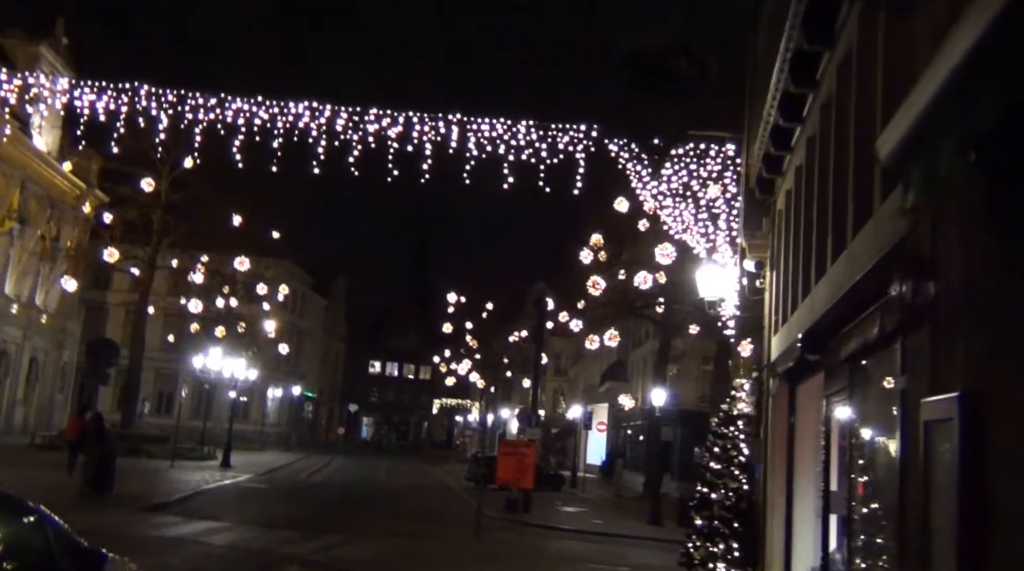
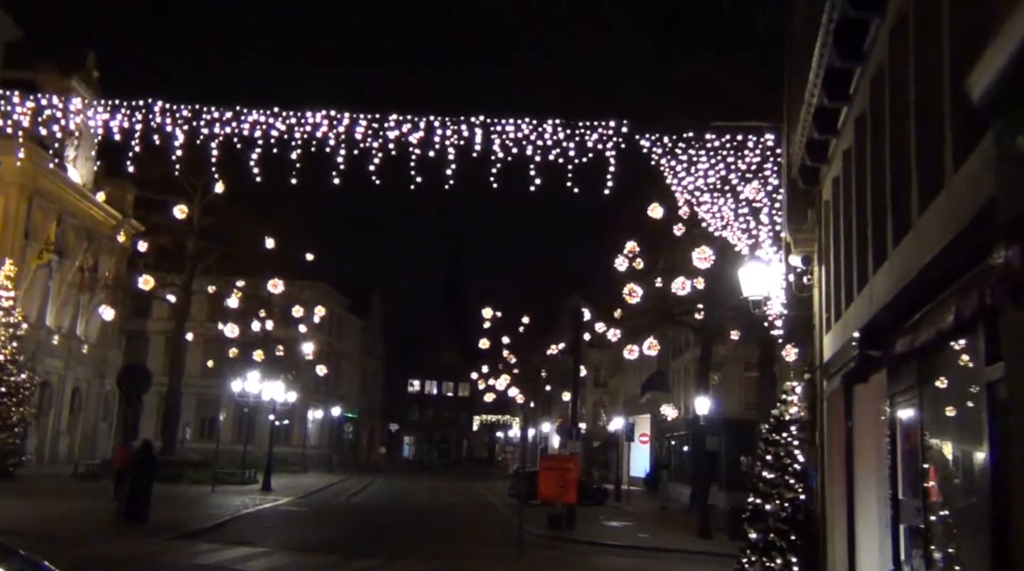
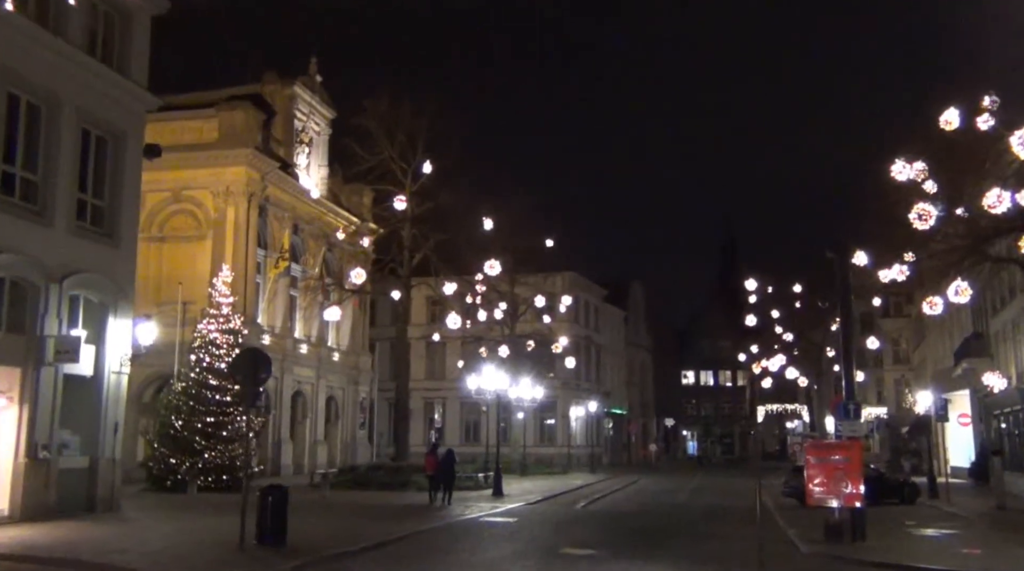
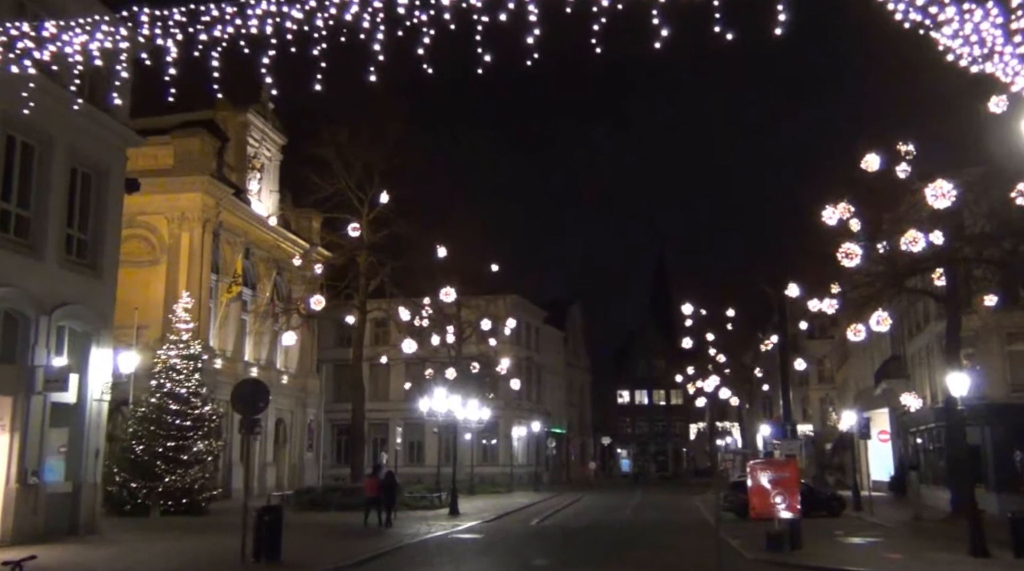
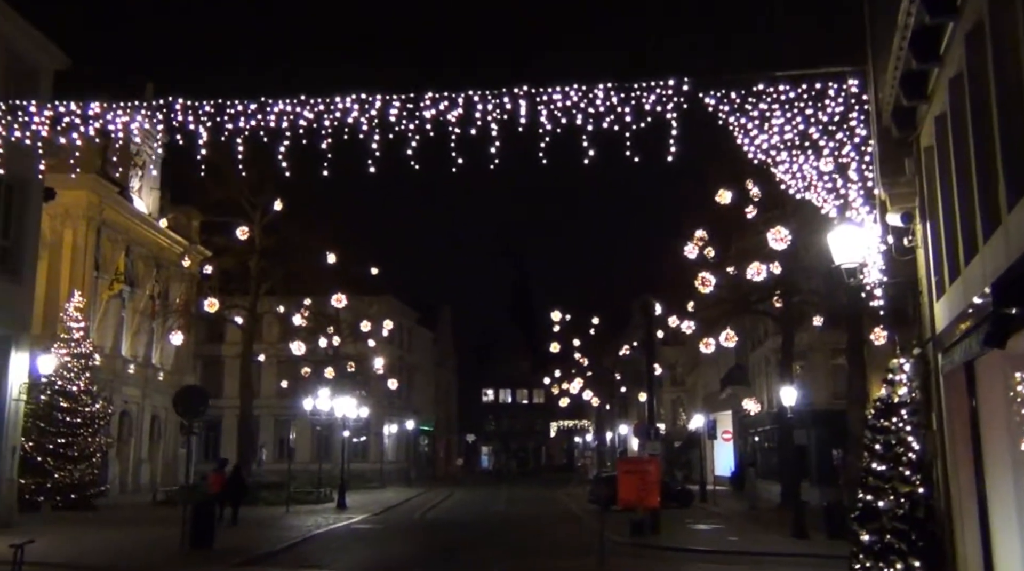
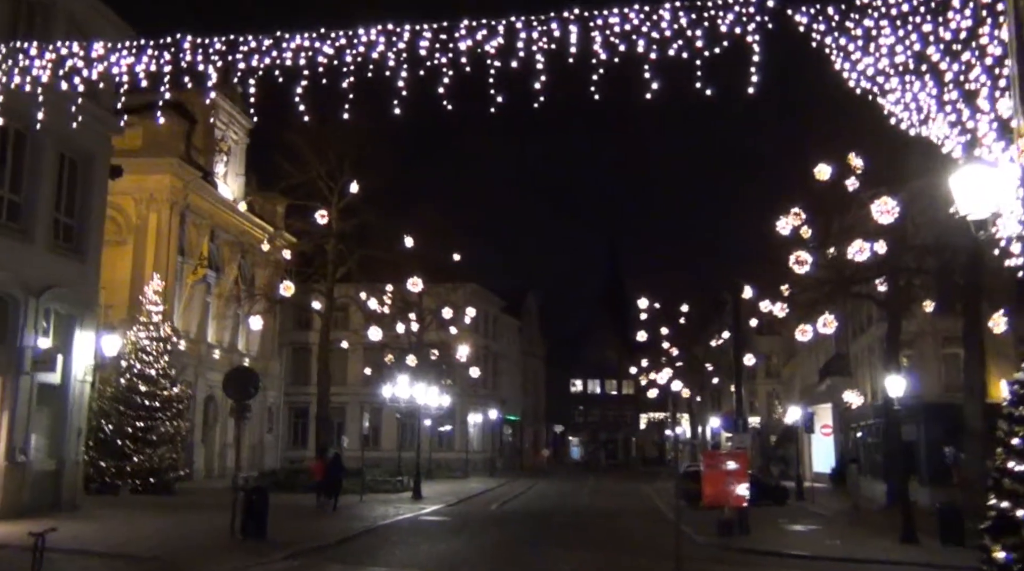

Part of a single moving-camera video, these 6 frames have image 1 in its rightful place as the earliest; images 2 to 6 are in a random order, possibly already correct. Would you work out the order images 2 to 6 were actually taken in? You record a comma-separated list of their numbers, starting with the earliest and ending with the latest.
2, 5, 6, 4, 3
